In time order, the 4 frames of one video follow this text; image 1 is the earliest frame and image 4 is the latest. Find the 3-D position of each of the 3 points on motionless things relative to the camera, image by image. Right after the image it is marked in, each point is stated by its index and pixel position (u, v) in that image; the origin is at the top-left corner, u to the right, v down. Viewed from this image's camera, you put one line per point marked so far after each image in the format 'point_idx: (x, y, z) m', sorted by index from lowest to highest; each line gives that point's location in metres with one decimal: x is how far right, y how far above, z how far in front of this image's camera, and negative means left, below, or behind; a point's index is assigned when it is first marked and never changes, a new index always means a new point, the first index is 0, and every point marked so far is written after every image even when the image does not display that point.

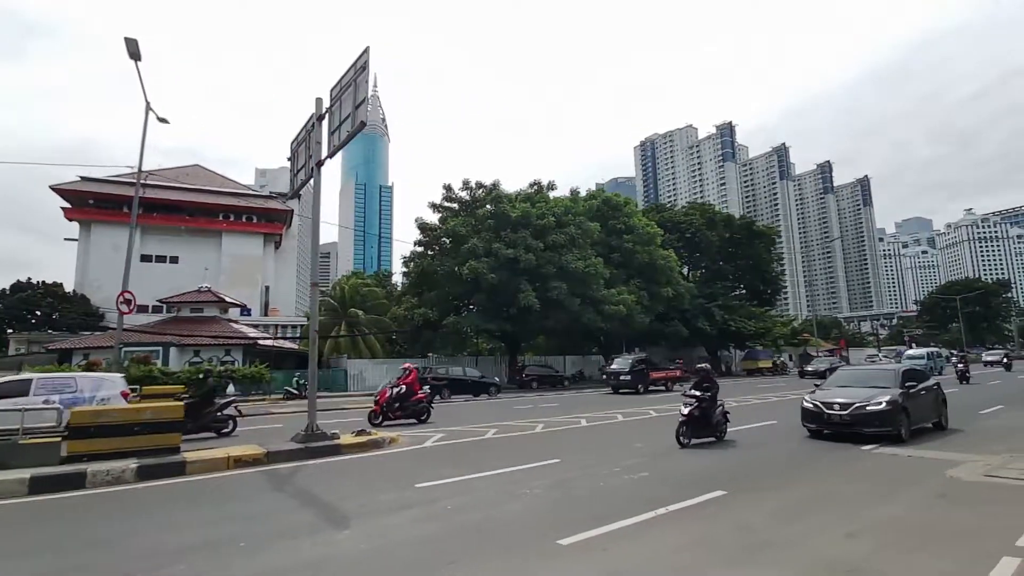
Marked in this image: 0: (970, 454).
0: (+6.3, -2.4, +8.7) m
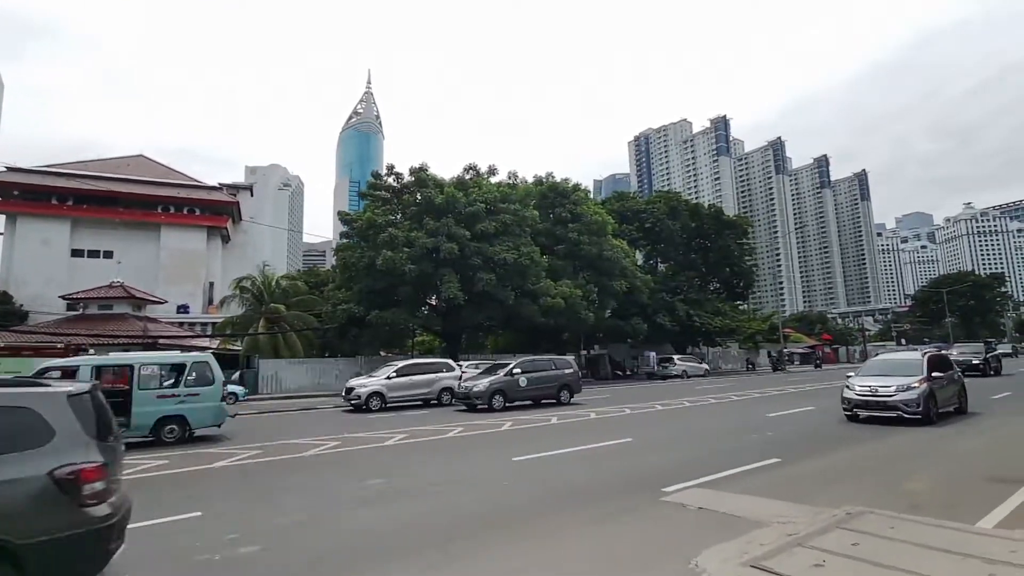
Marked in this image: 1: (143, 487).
0: (+2.5, -2.0, +5.7) m
1: (-4.7, -2.5, +7.8) m
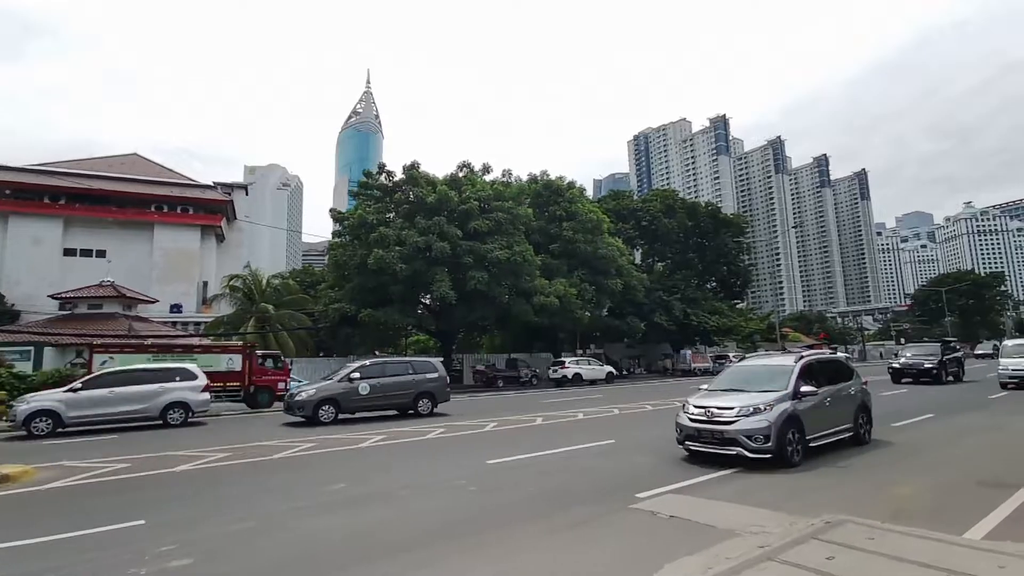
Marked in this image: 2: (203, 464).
0: (+2.1, -2.0, +5.3) m
1: (-5.0, -2.5, +7.5) m
2: (-4.7, -2.7, +9.3) m
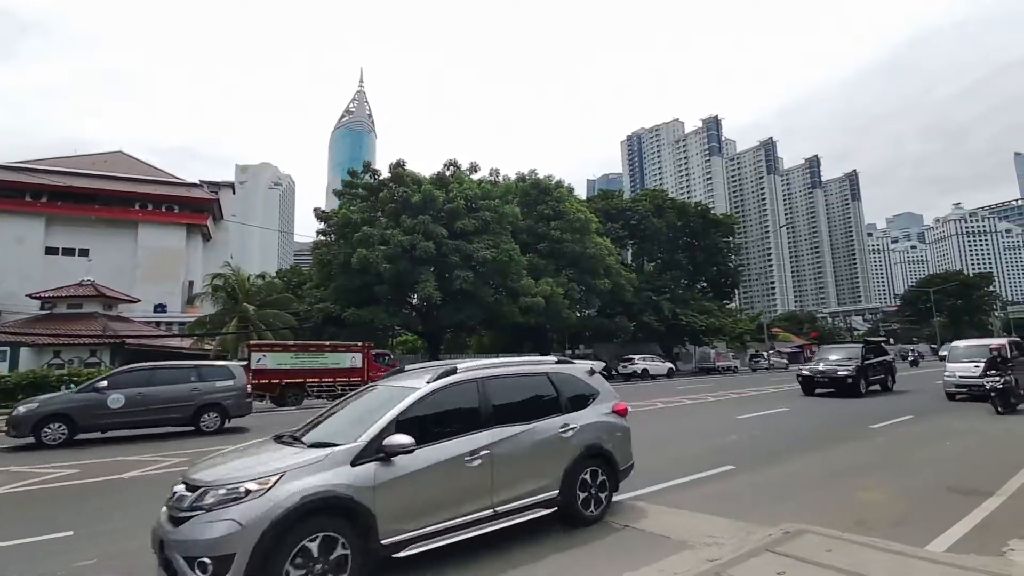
0: (+1.7, -2.0, +5.1) m
1: (-5.5, -2.5, +7.1) m
2: (-5.2, -2.6, +9.0) m
